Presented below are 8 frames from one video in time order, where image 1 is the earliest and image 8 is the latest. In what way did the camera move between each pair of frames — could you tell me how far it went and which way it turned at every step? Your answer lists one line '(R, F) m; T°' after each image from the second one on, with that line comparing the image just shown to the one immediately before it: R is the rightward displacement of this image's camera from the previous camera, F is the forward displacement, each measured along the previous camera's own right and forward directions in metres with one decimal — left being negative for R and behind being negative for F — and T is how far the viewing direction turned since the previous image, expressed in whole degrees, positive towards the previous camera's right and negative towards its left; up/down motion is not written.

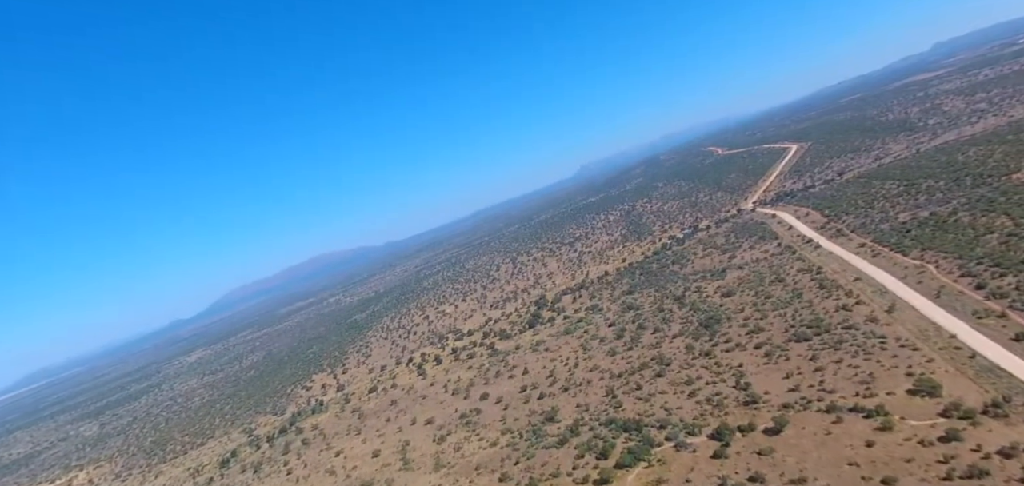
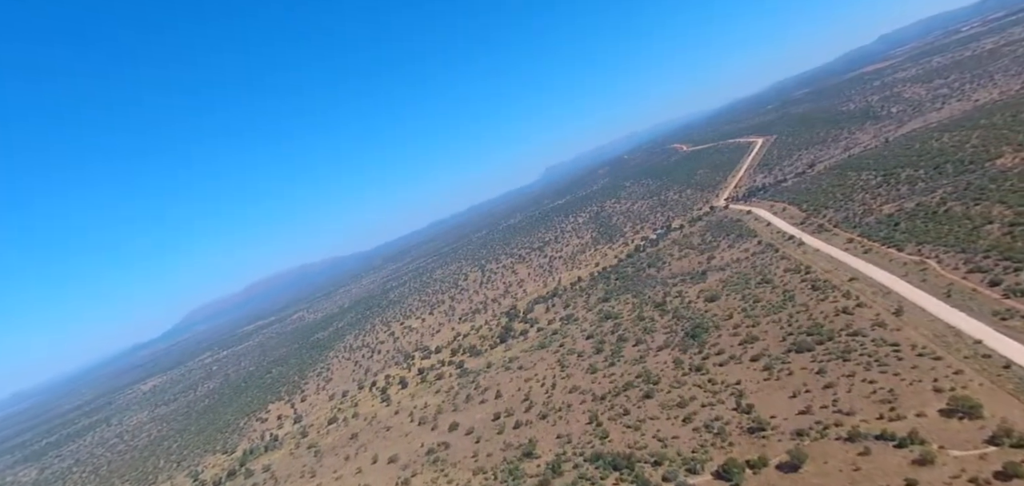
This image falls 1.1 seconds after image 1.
(+0.2, +3.2) m; +3°
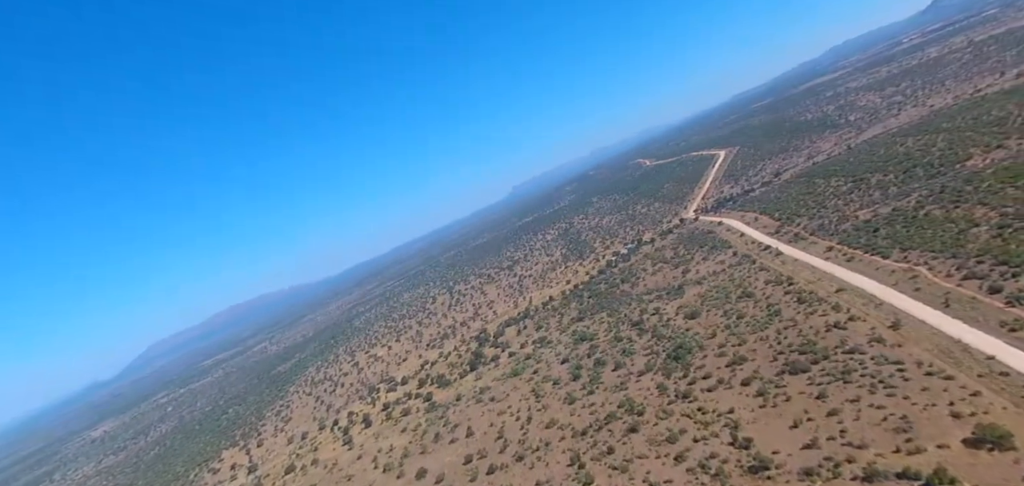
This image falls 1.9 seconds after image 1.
(+0.2, +2.3) m; +3°
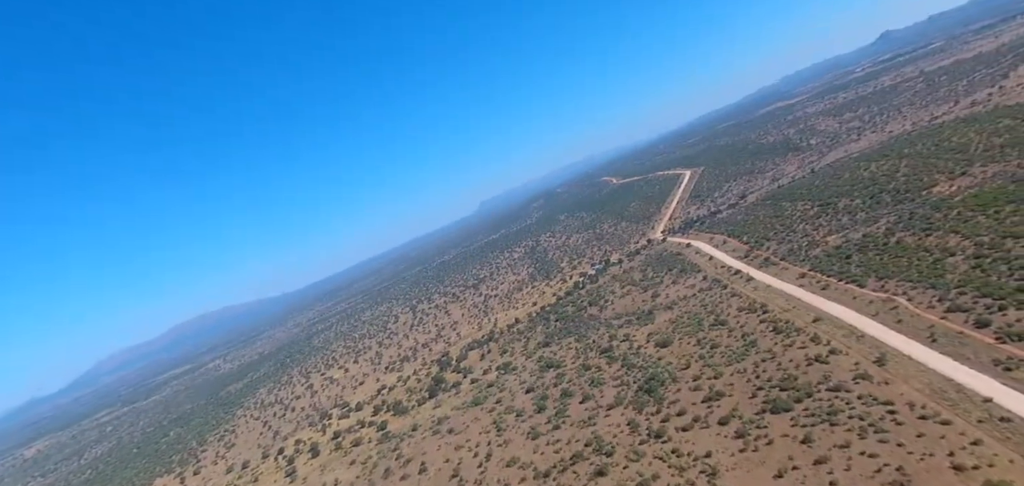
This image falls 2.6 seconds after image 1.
(+0.2, +1.9) m; +3°
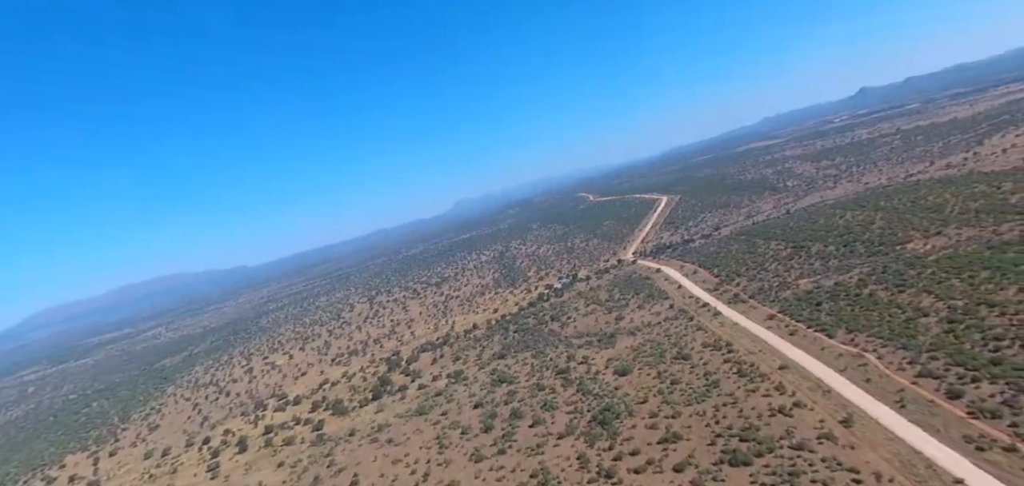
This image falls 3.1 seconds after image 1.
(0.0, +1.5) m; +3°
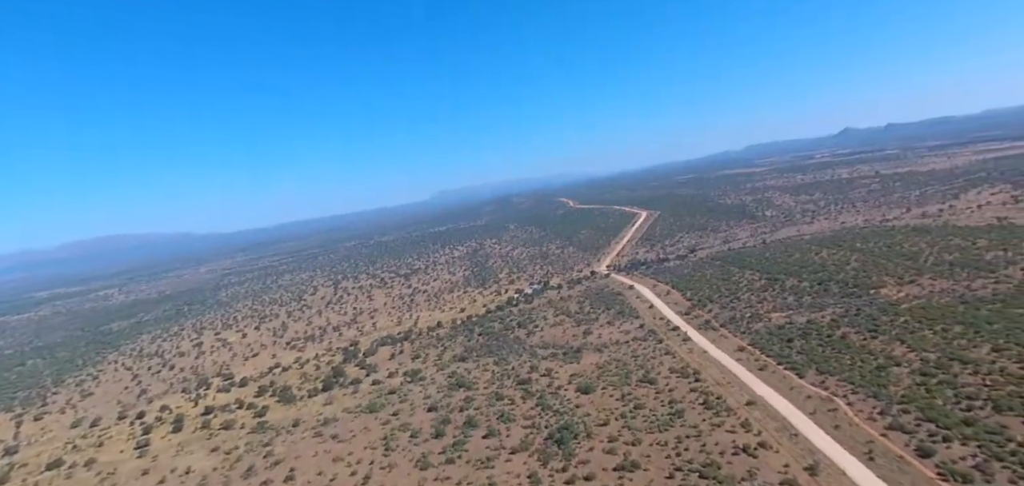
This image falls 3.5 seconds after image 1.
(0.0, +1.2) m; +2°
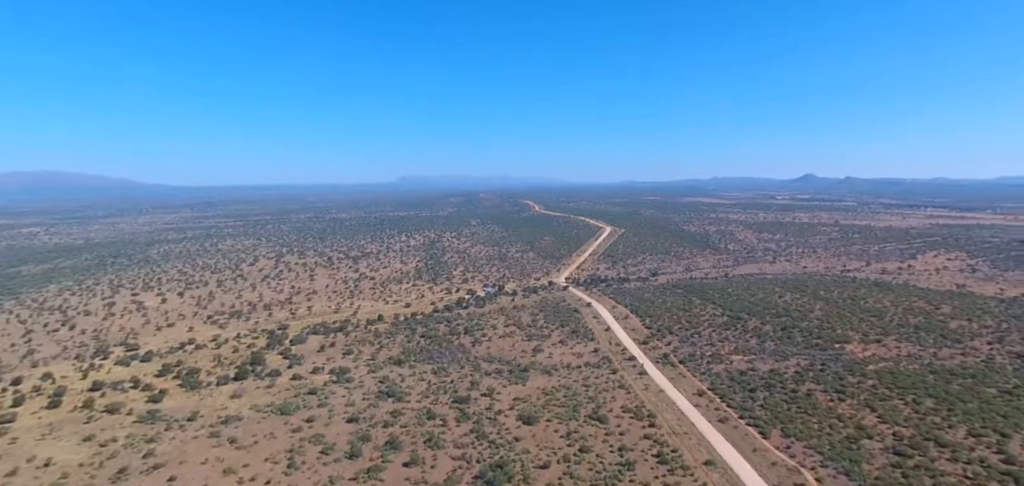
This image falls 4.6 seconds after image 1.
(+0.1, +3.2) m; +4°
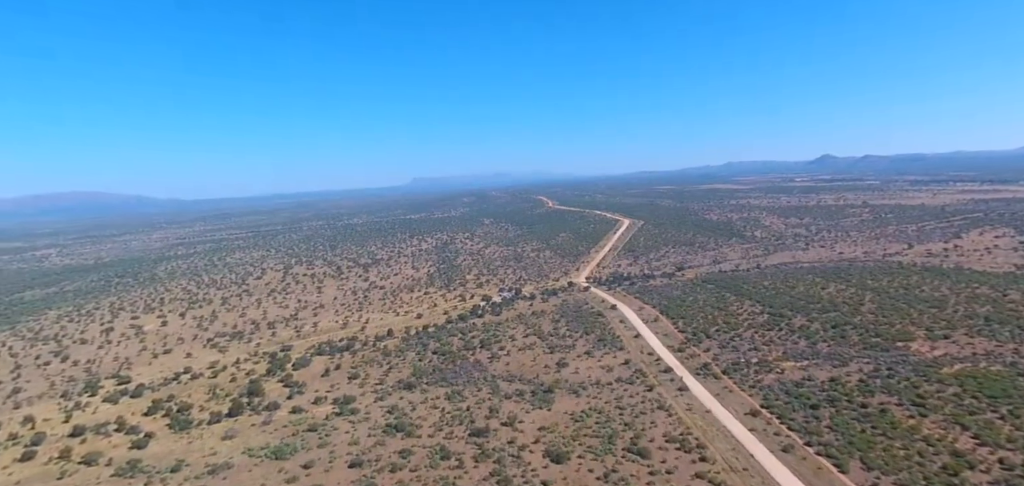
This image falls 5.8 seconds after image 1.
(0.0, +3.6) m; -2°
